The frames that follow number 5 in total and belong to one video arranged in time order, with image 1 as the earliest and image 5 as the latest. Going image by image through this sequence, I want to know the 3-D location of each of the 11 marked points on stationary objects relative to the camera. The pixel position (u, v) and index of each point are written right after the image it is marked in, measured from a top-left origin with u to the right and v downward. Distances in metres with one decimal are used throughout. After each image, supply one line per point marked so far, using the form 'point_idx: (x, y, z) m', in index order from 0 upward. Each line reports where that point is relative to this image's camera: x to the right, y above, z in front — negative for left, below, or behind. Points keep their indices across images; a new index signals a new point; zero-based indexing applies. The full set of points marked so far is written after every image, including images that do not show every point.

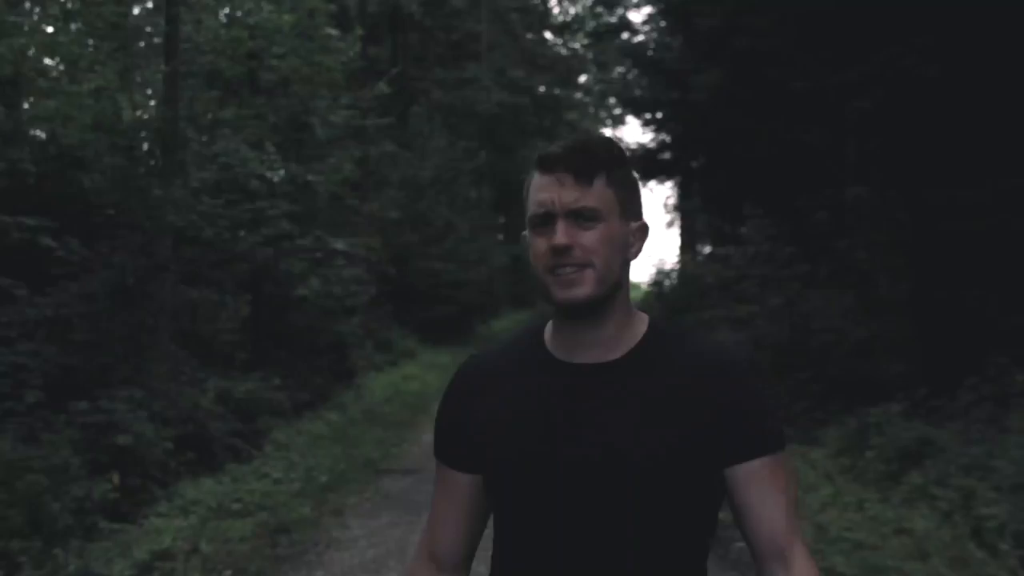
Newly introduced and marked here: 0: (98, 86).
0: (-4.4, +2.1, +12.8) m
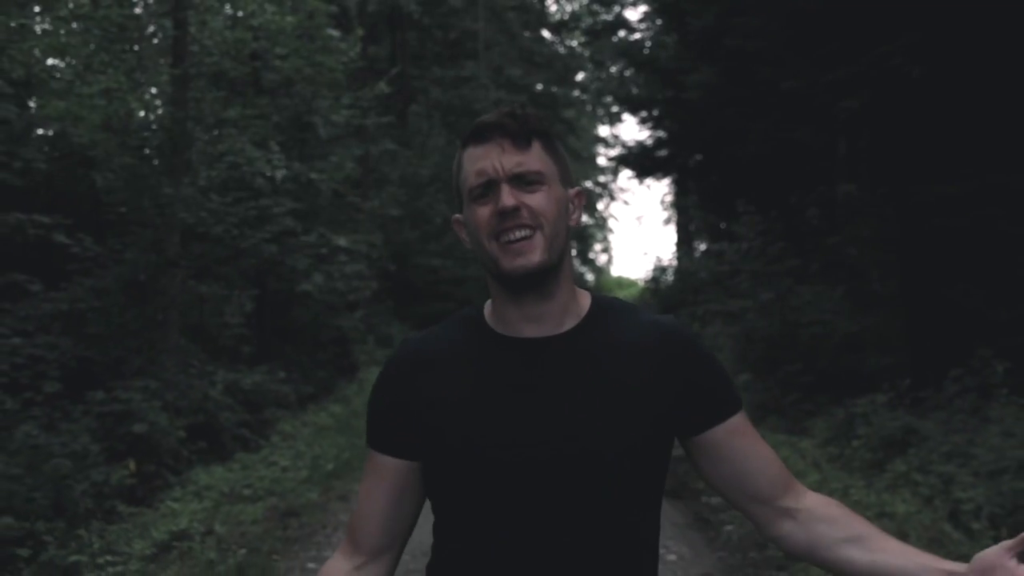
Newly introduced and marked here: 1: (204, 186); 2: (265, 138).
0: (-4.4, +2.2, +13.1) m
1: (-3.4, +1.1, +13.7) m
2: (-3.2, +1.9, +15.7) m
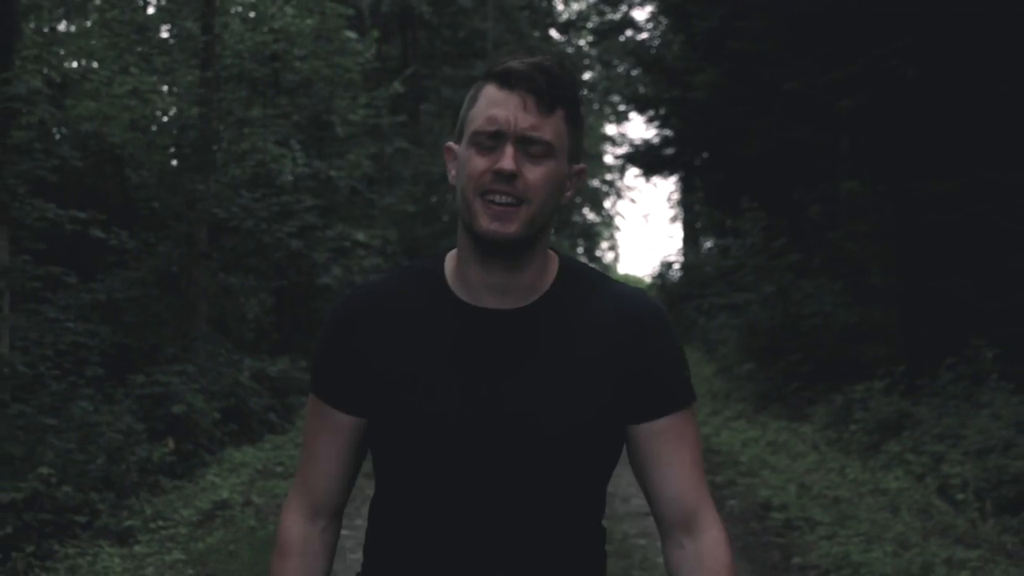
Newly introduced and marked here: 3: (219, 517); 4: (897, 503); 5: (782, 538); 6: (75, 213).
0: (-4.2, +2.3, +13.7) m
1: (-3.2, +1.2, +14.4) m
2: (-3.0, +2.0, +16.3) m
3: (-2.0, -1.5, +8.2) m
4: (+2.9, -1.6, +9.1) m
5: (+1.9, -1.7, +8.5) m
6: (-4.0, +0.7, +11.1) m
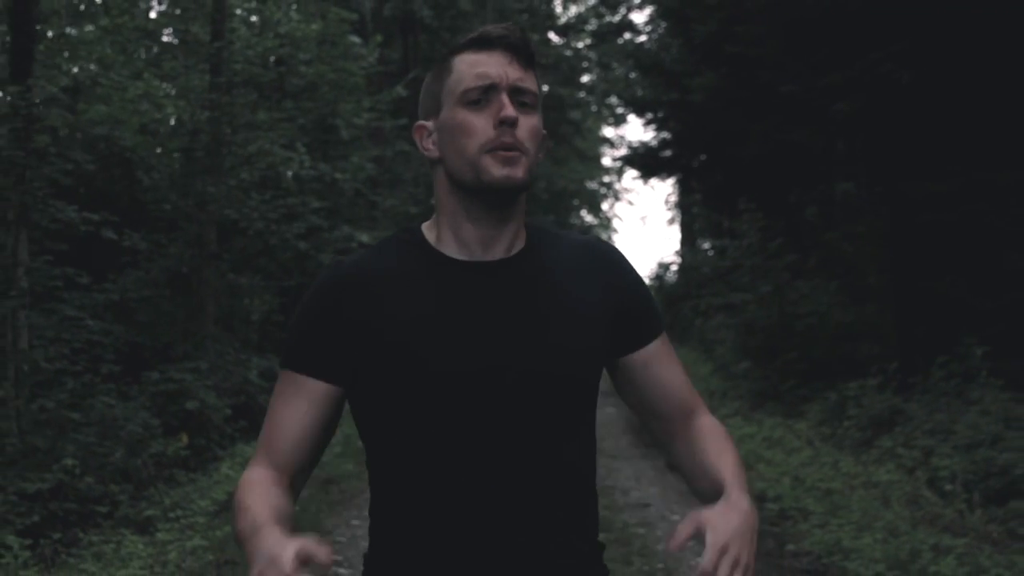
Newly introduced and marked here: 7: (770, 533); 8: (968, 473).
0: (-4.2, +2.3, +14.1) m
1: (-3.2, +1.2, +14.7) m
2: (-3.0, +2.0, +16.6) m
3: (-1.9, -1.5, +8.5) m
4: (+2.9, -1.6, +9.5) m
5: (+1.9, -1.7, +8.8) m
6: (-3.9, +0.7, +11.4) m
7: (+1.8, -1.7, +8.7) m
8: (+3.5, -1.4, +9.5) m
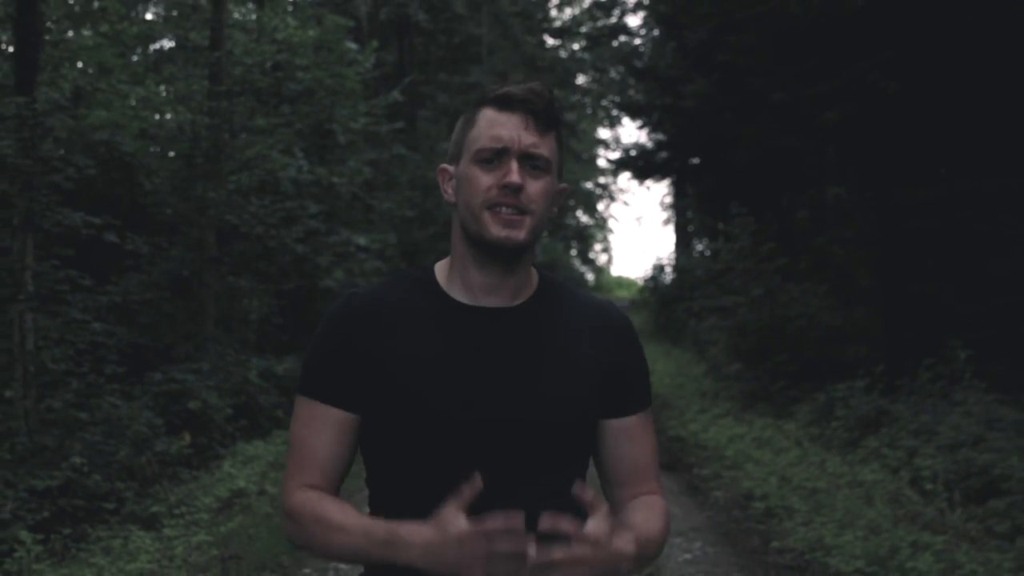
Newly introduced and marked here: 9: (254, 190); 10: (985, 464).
0: (-4.3, +2.2, +14.3) m
1: (-3.3, +1.2, +14.9) m
2: (-3.1, +2.0, +16.9) m
3: (-2.0, -1.5, +8.7) m
4: (+2.9, -1.6, +9.7) m
5: (+1.9, -1.8, +9.1) m
6: (-4.0, +0.7, +11.7) m
7: (+1.8, -1.8, +9.0) m
8: (+3.5, -1.5, +9.7) m
9: (-3.2, +1.2, +15.2) m
10: (+3.7, -1.4, +9.5) m
